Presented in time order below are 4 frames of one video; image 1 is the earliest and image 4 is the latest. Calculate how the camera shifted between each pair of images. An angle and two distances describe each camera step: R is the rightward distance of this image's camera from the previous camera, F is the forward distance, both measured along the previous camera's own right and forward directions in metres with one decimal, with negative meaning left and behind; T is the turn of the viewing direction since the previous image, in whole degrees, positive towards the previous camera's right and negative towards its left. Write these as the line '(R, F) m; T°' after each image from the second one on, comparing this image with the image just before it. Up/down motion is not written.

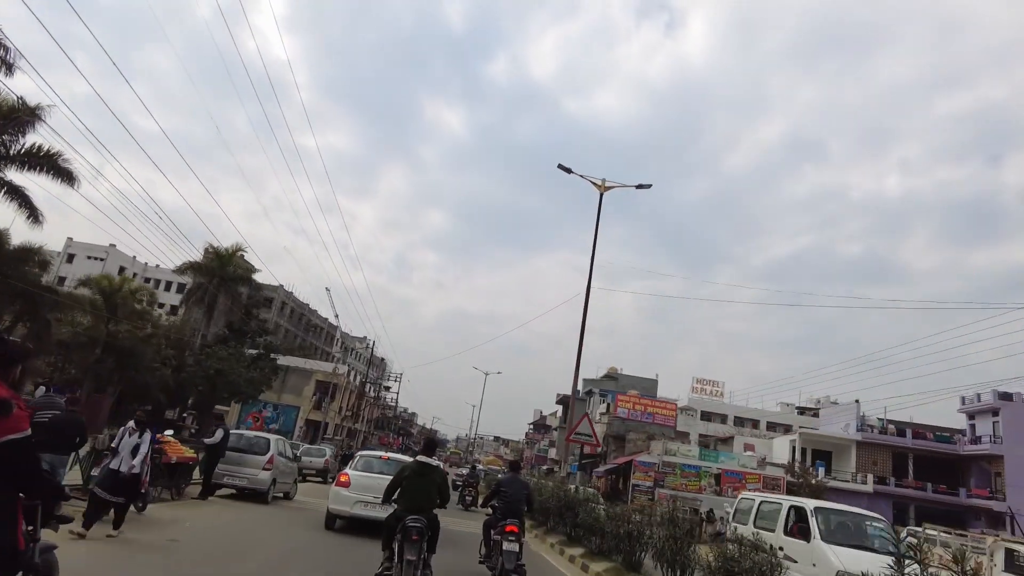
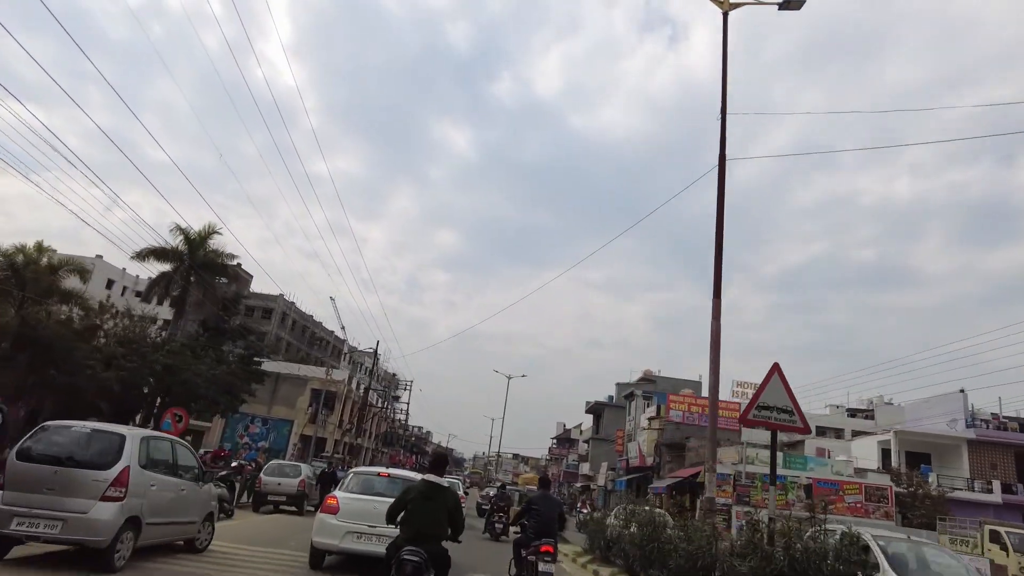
(-0.9, +7.1) m; -1°
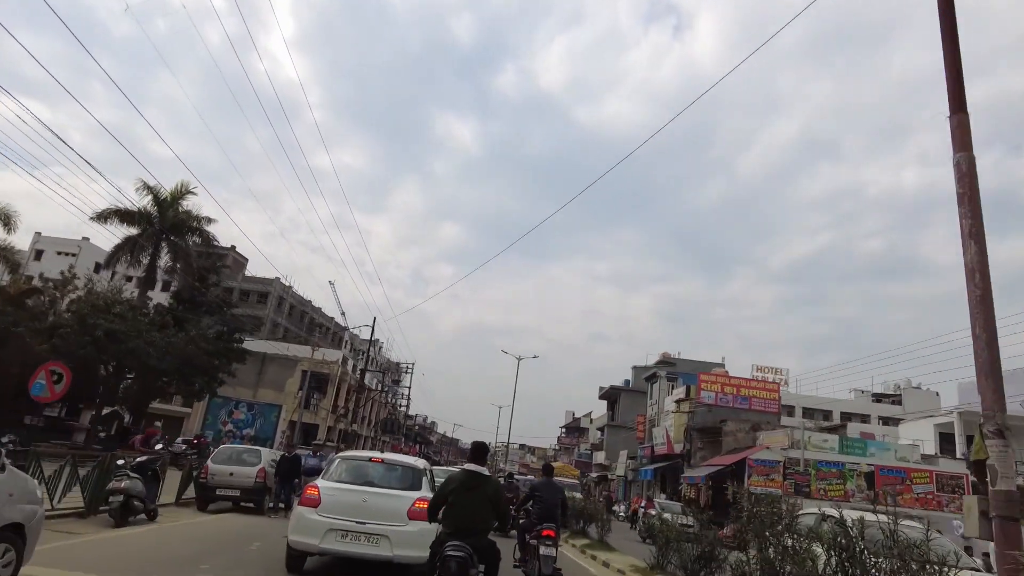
(-0.3, +4.1) m; 0°
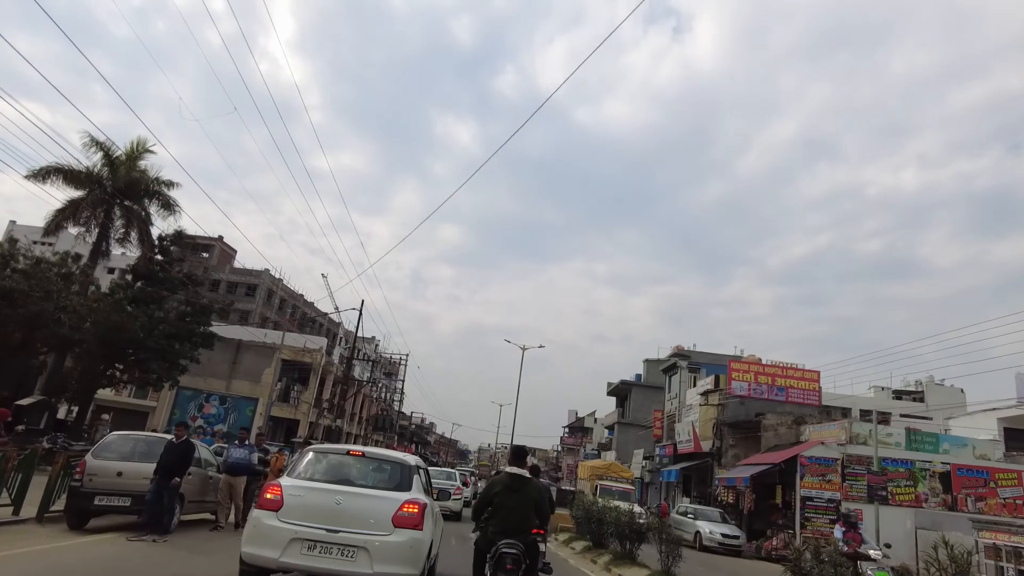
(-0.3, +4.0) m; 0°
